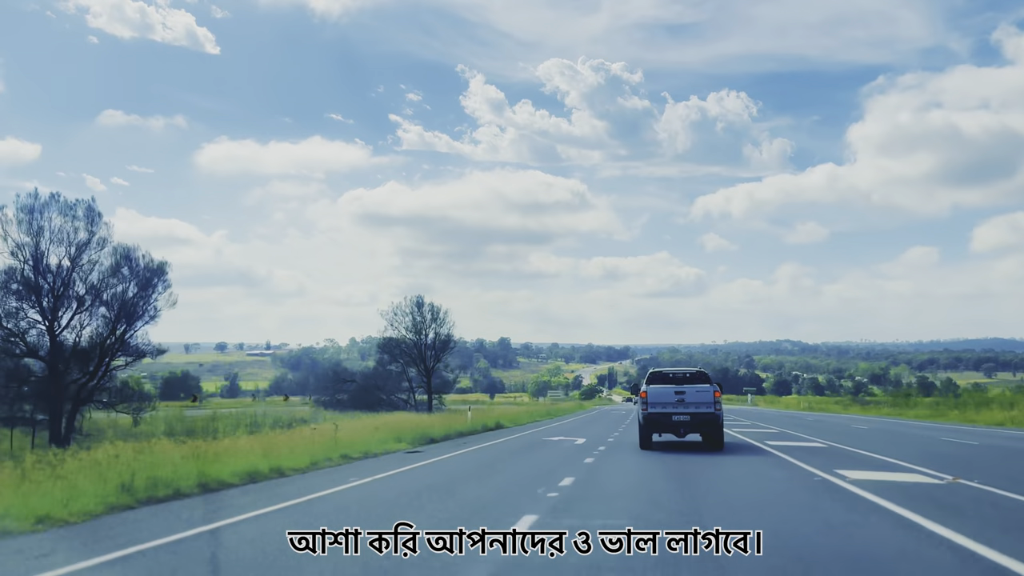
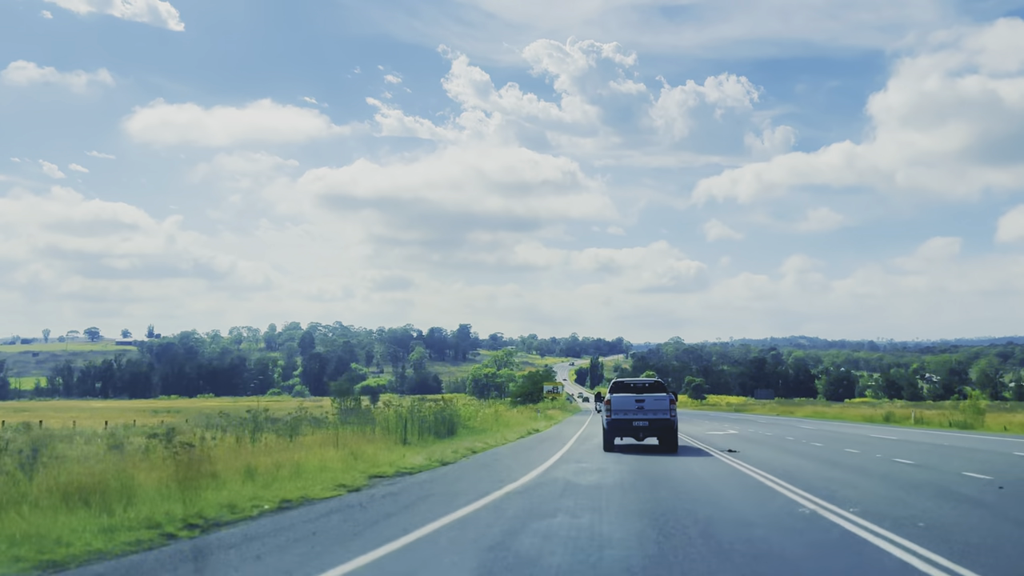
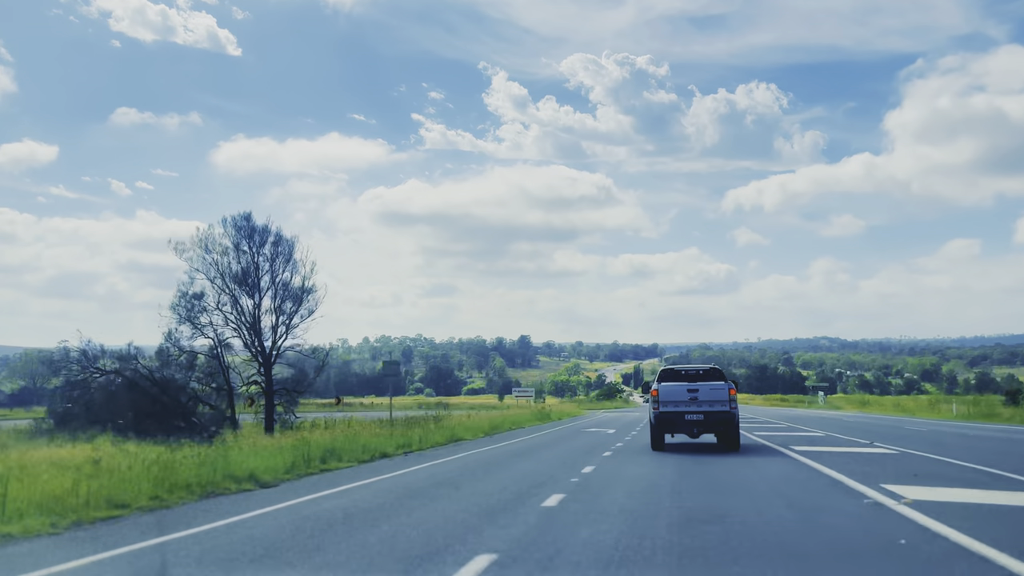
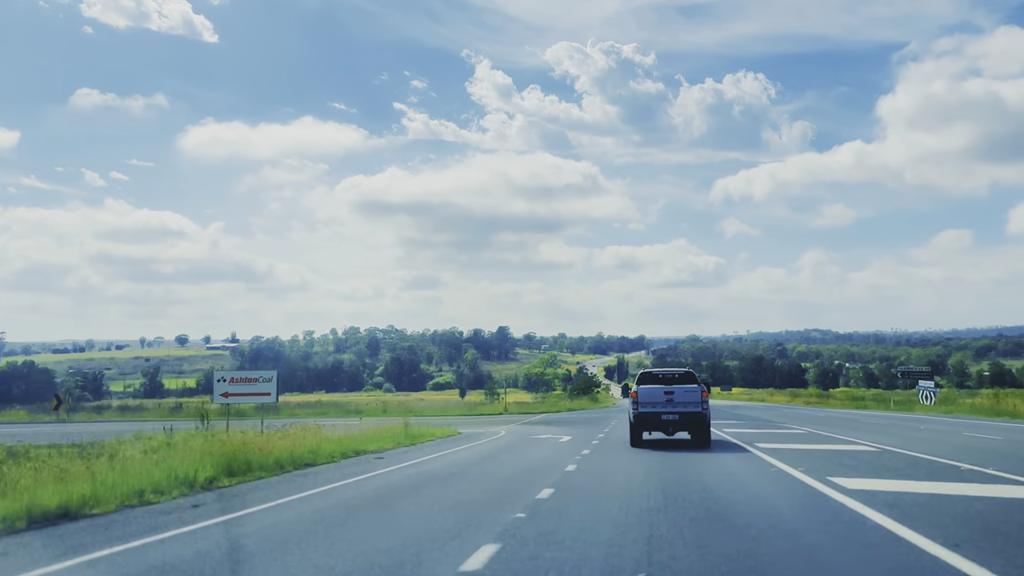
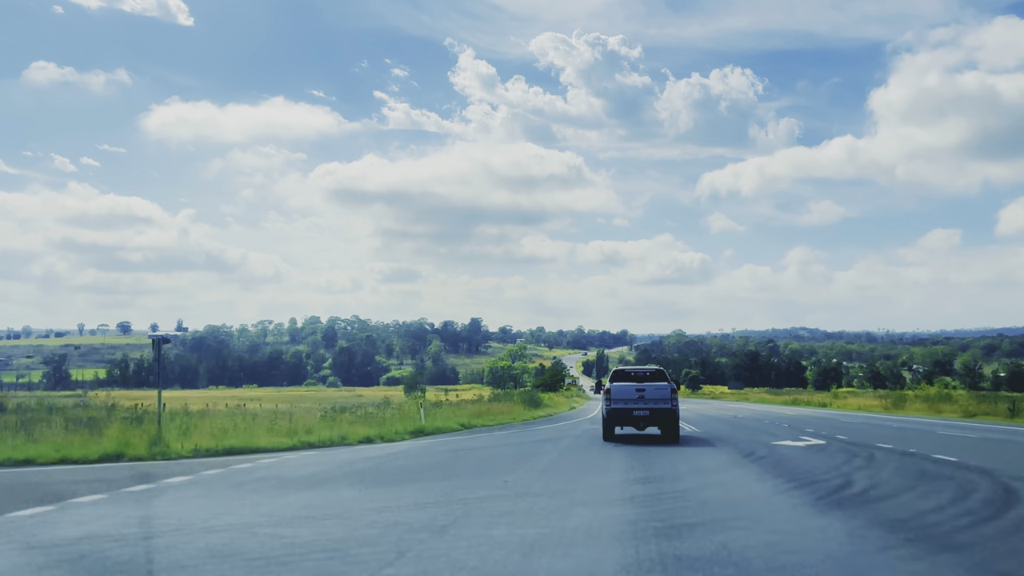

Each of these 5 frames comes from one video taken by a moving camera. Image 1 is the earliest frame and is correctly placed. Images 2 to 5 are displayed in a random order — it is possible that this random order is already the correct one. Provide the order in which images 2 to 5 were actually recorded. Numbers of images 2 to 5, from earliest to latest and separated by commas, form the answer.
3, 4, 5, 2
